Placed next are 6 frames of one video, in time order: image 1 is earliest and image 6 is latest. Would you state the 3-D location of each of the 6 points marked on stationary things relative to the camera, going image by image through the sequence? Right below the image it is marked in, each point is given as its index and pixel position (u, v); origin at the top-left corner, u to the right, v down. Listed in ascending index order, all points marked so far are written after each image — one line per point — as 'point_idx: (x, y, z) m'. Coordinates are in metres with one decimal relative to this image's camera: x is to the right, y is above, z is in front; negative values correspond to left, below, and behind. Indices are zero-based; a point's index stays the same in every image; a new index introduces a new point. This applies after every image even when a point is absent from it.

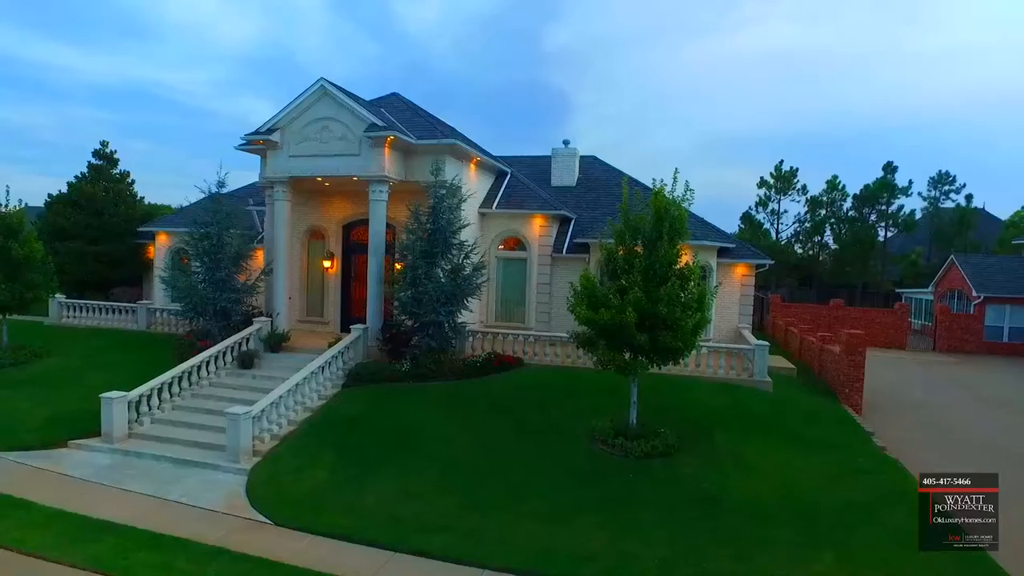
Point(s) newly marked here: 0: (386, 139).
0: (-3.1, +3.7, +15.7) m
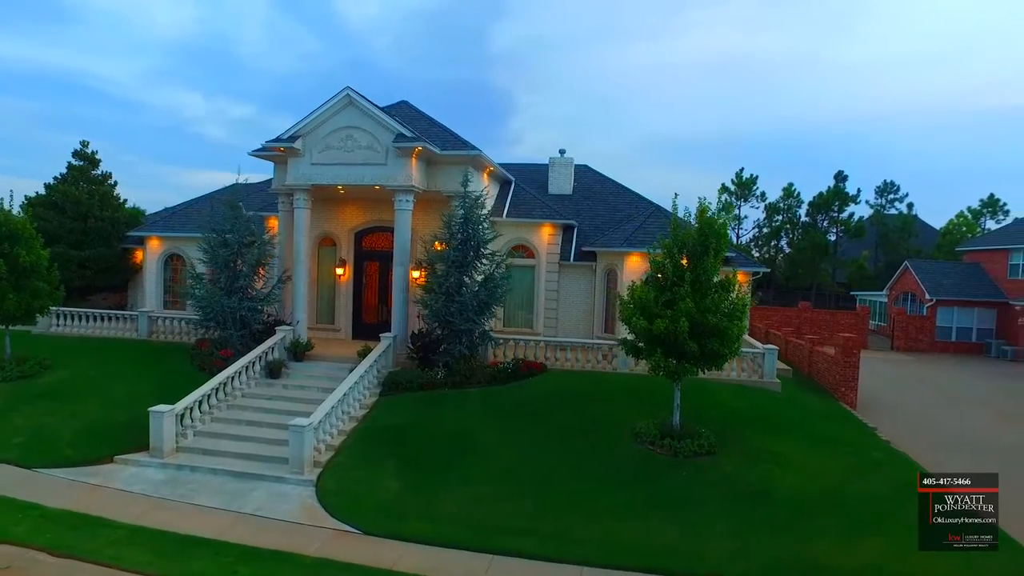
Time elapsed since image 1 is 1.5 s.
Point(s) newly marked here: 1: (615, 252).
0: (-2.5, +3.5, +15.9) m
1: (+3.2, +1.1, +19.4) m
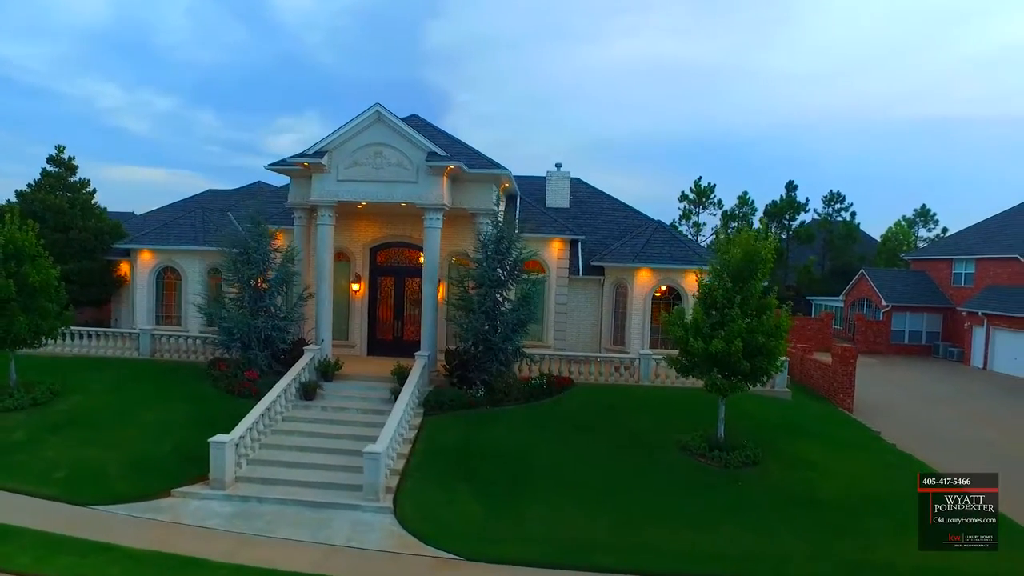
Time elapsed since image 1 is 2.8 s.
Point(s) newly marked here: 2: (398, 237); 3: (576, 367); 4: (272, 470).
0: (-1.7, +3.0, +16.0) m
1: (+3.7, +0.7, +20.1) m
2: (-3.4, +1.5, +18.8) m
3: (+1.8, -2.2, +17.5) m
4: (-4.6, -3.5, +12.2) m
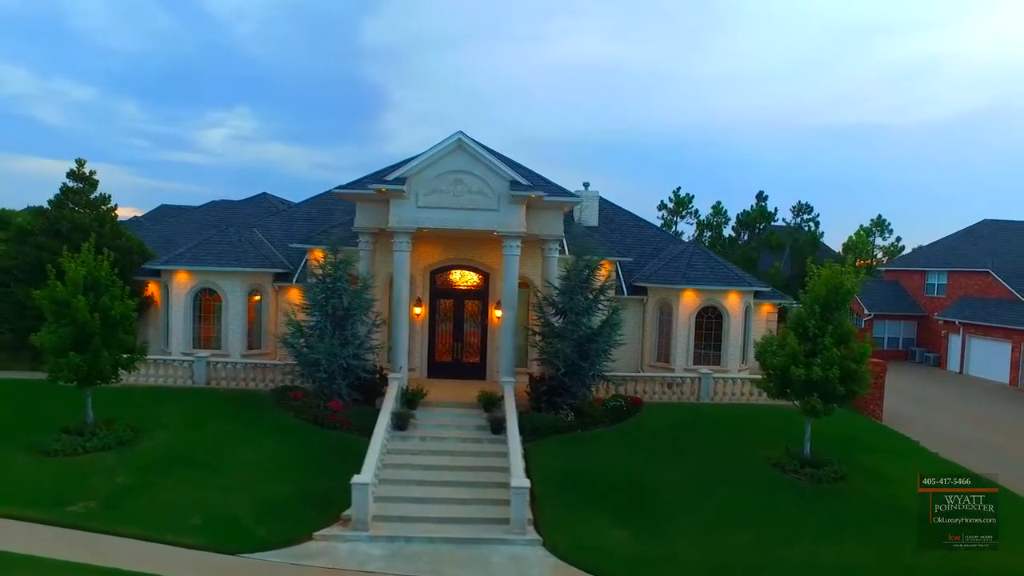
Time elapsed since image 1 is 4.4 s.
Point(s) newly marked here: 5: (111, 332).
0: (+0.4, +2.4, +16.3) m
1: (+5.3, 0.0, +20.9) m
2: (-1.6, +0.9, +18.9) m
3: (+3.8, -2.9, +18.1) m
4: (-2.1, -4.3, +12.2) m
5: (-8.9, -1.0, +14.0) m
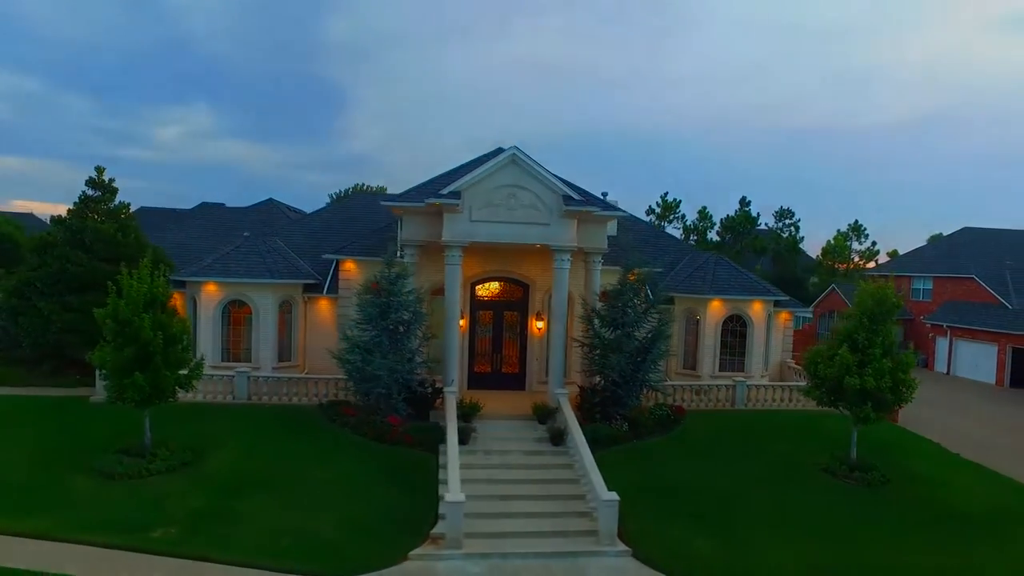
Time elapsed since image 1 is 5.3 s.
0: (+1.8, +2.0, +16.5) m
1: (+6.4, -0.3, +21.5) m
2: (-0.4, +0.5, +19.0) m
3: (+5.0, -3.2, +18.5) m
4: (-0.5, -4.6, +12.3) m
5: (-7.4, -1.4, +13.6) m
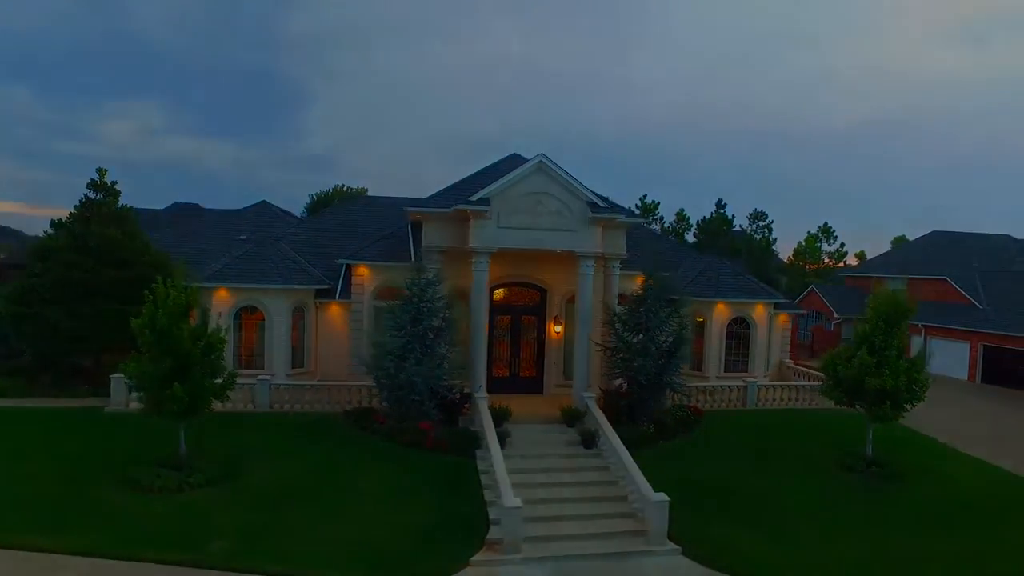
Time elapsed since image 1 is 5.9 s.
0: (+2.5, +1.9, +16.8) m
1: (+6.8, -0.4, +22.0) m
2: (+0.2, +0.4, +19.2) m
3: (+5.6, -3.3, +19.1) m
4: (+0.5, -4.8, +12.5) m
5: (-6.5, -1.5, +13.4) m
